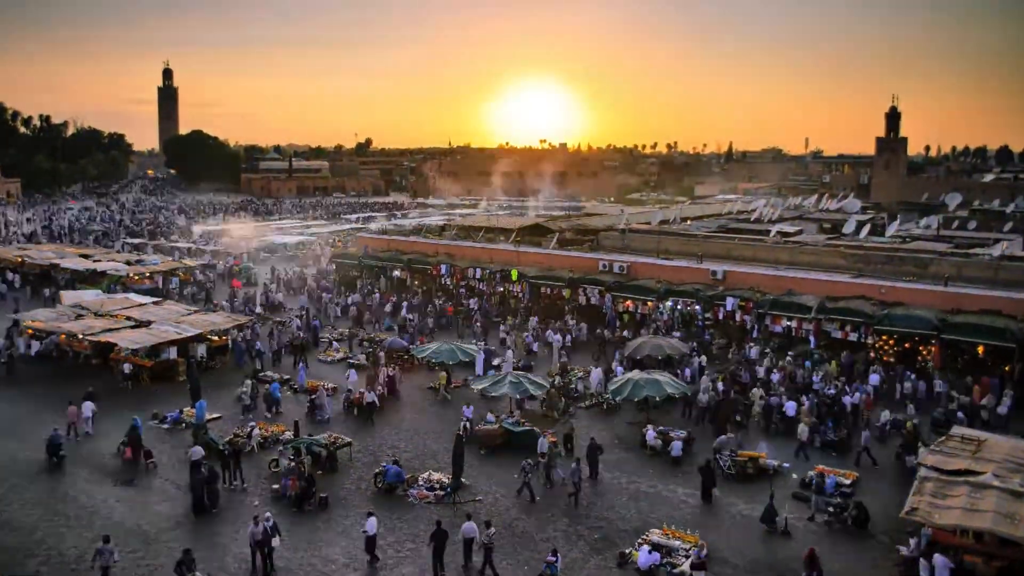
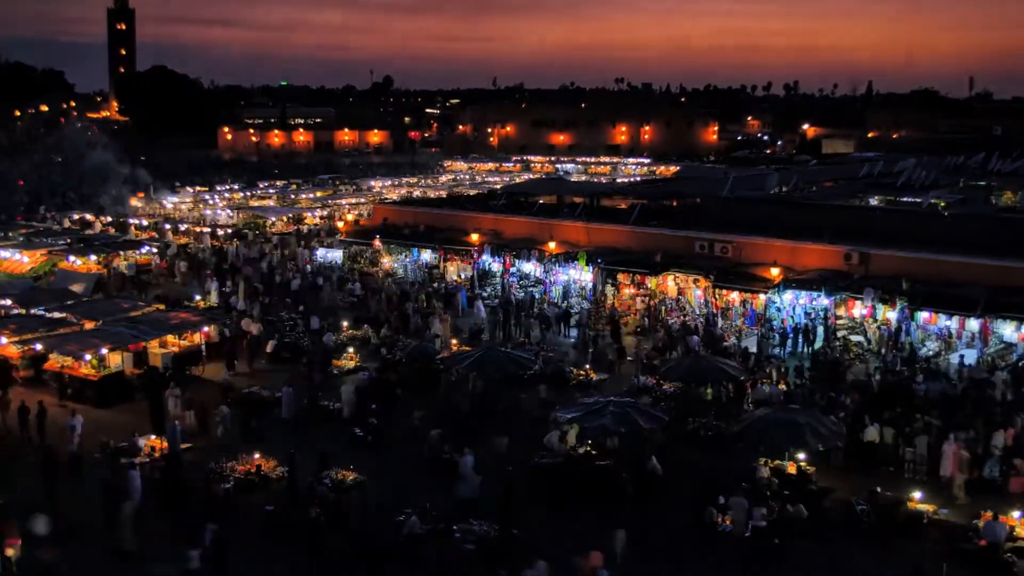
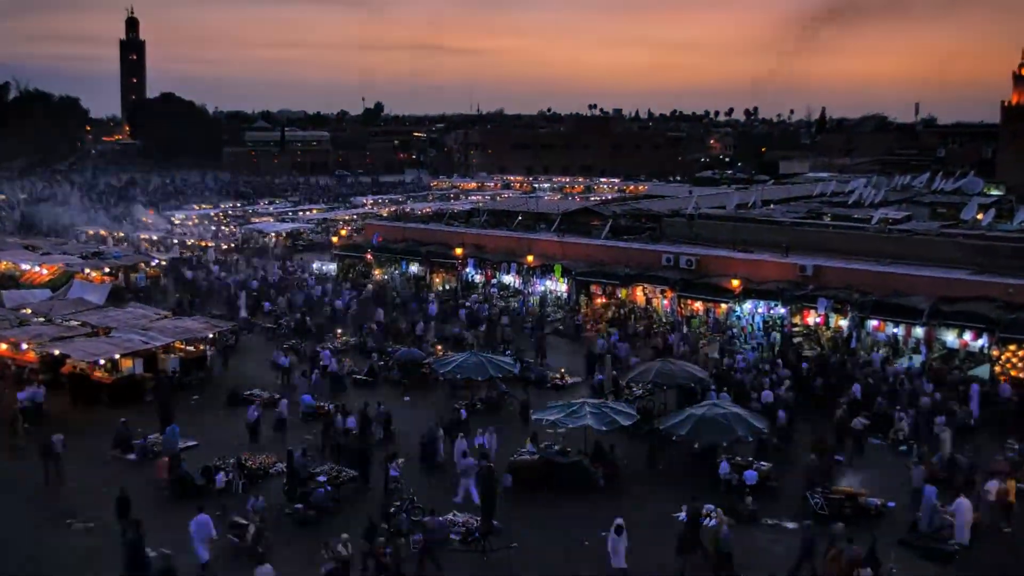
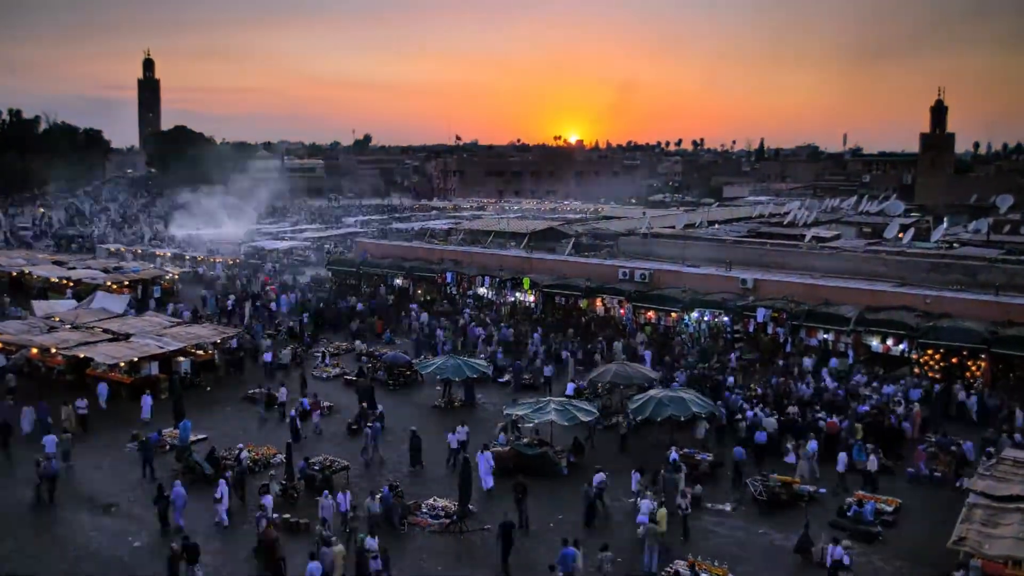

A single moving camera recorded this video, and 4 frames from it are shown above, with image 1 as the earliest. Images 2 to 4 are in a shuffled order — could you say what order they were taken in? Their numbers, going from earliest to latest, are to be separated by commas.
4, 3, 2
